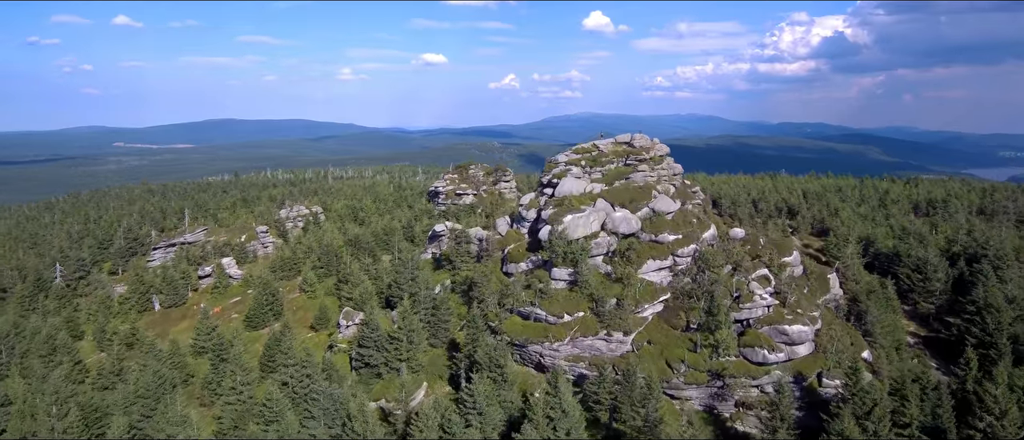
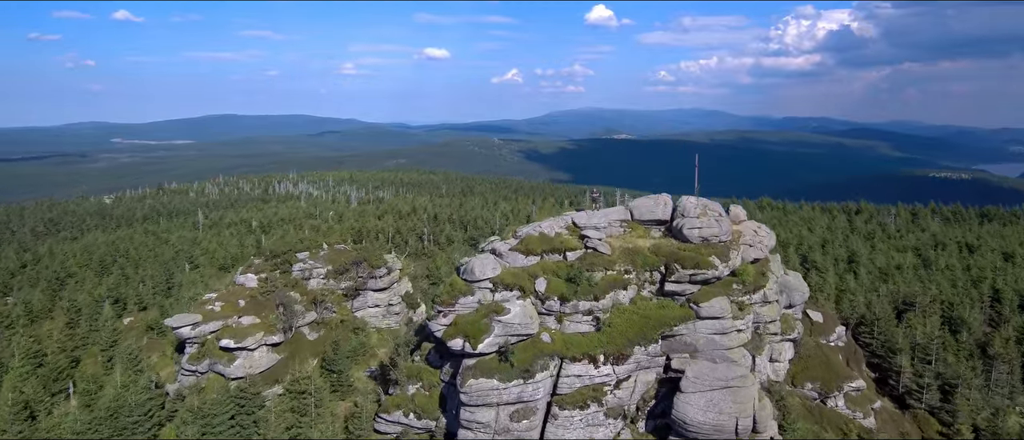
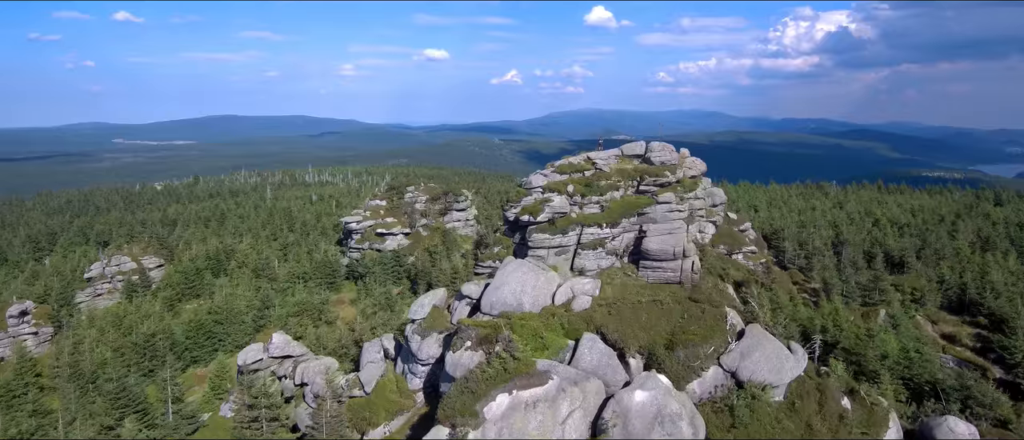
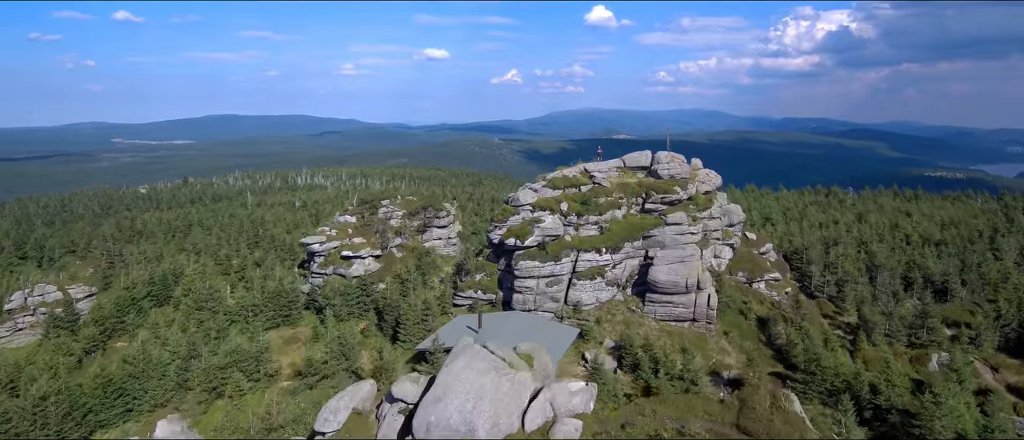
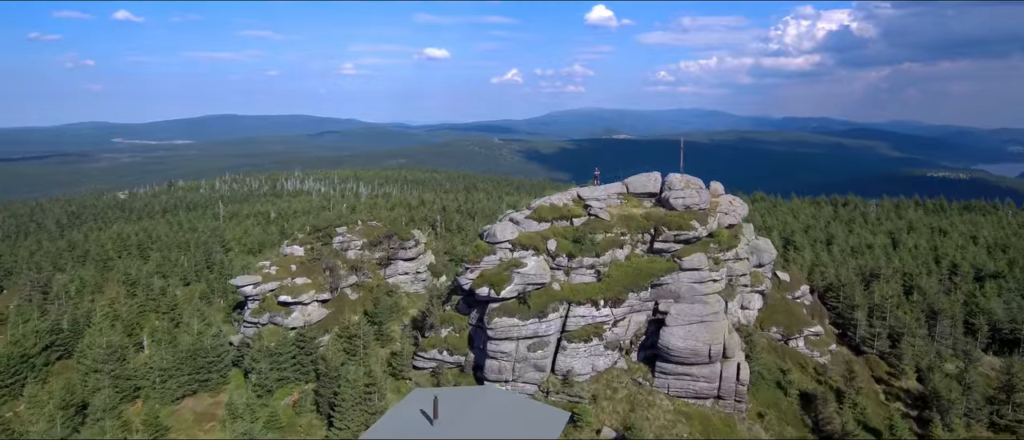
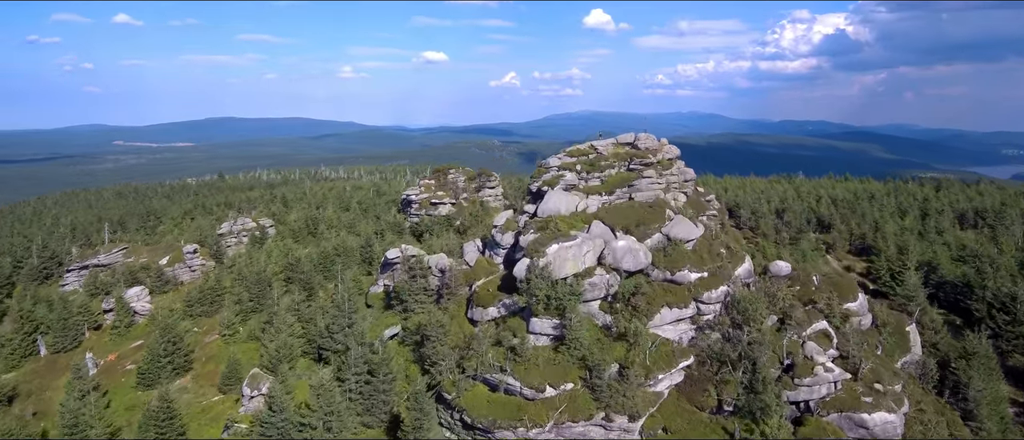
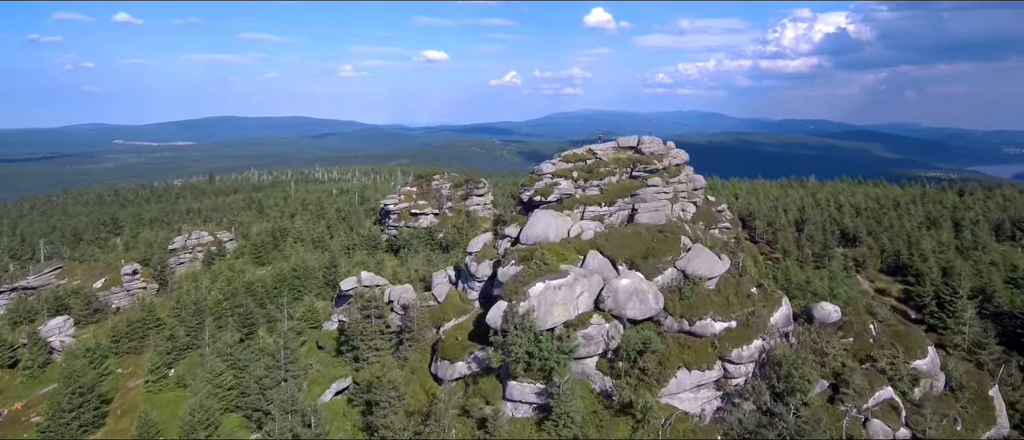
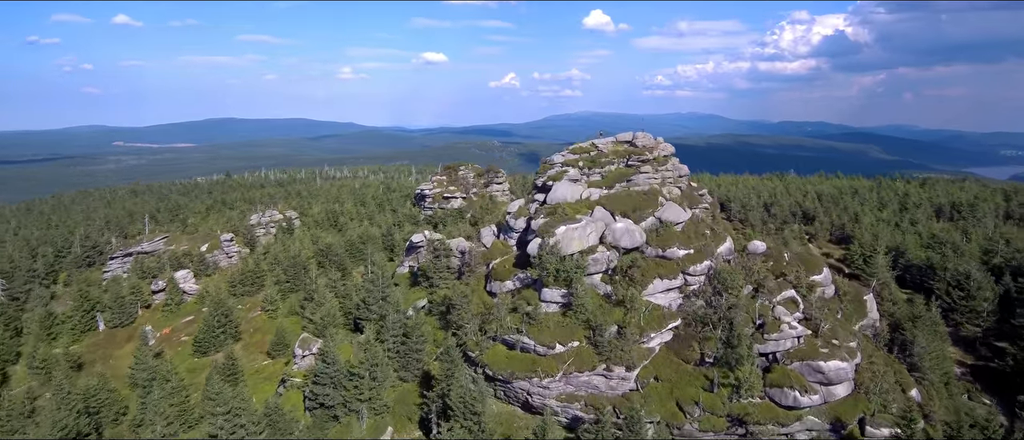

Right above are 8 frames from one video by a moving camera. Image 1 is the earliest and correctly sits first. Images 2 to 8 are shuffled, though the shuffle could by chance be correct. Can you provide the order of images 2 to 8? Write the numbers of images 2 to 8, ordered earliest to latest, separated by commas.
8, 6, 7, 3, 4, 5, 2
